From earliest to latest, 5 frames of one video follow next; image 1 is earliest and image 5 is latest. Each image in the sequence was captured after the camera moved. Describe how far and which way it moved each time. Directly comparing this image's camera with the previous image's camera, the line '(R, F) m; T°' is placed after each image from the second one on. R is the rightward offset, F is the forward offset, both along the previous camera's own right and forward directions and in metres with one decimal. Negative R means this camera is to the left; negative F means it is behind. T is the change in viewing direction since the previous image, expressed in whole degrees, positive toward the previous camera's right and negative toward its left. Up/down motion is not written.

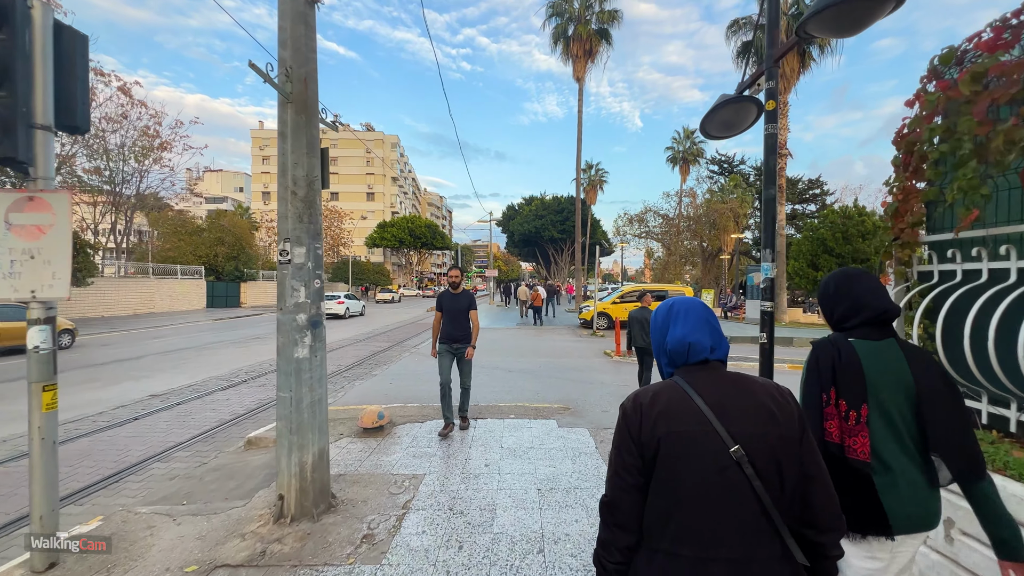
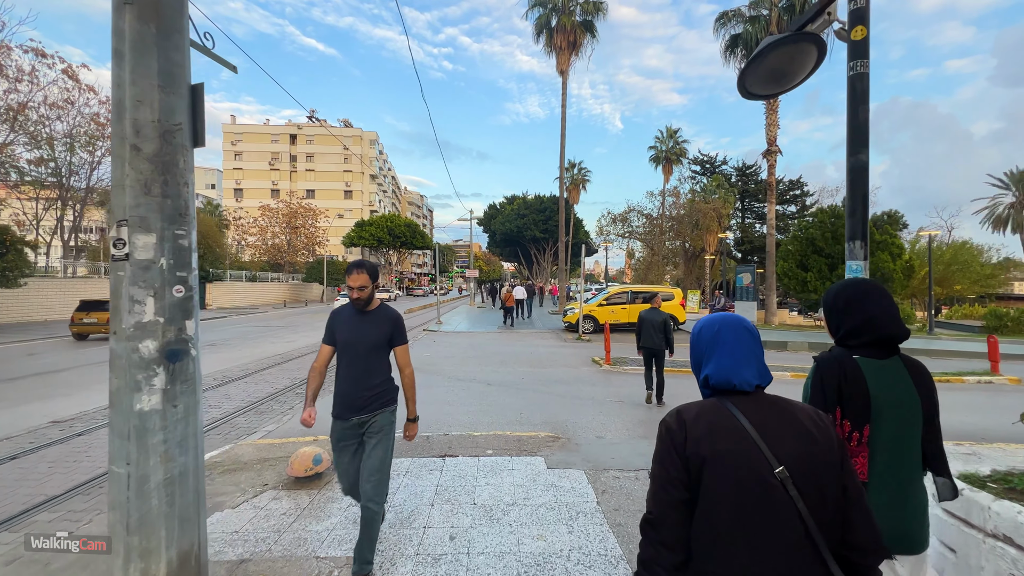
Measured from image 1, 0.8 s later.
(0.0, +1.1) m; +2°
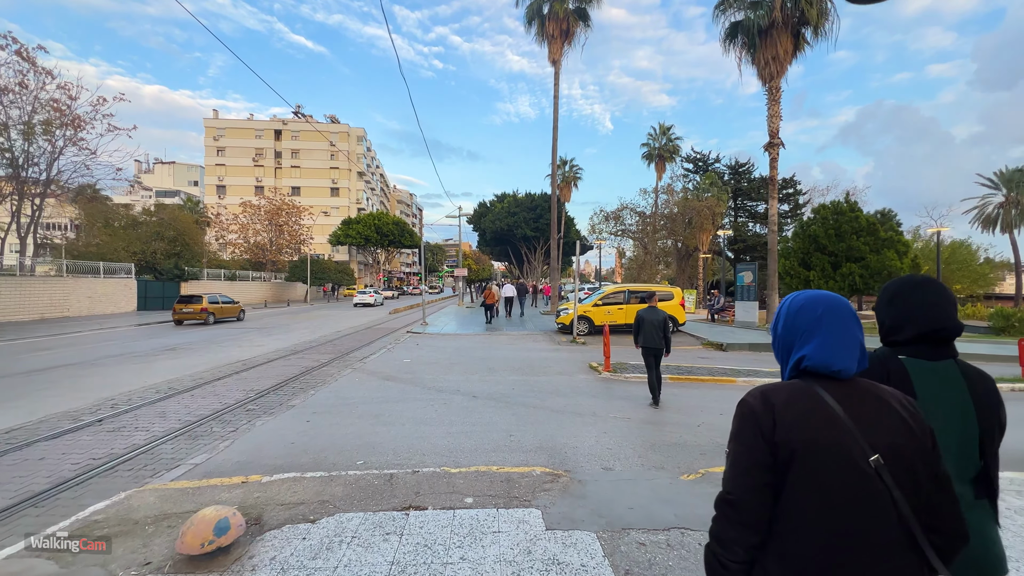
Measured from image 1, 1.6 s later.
(0.0, +1.2) m; +1°
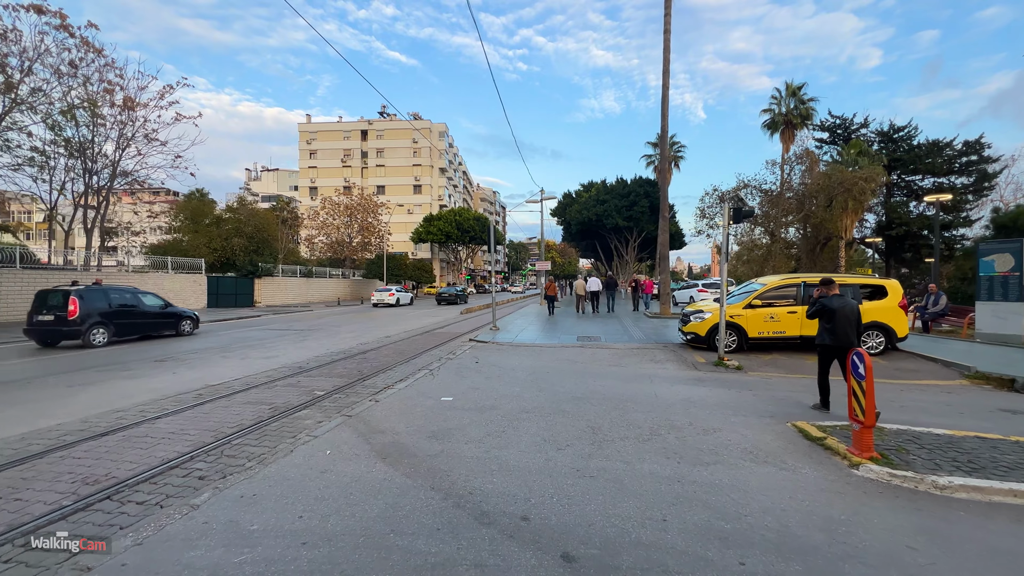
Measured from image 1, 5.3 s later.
(-0.5, +5.2) m; -11°
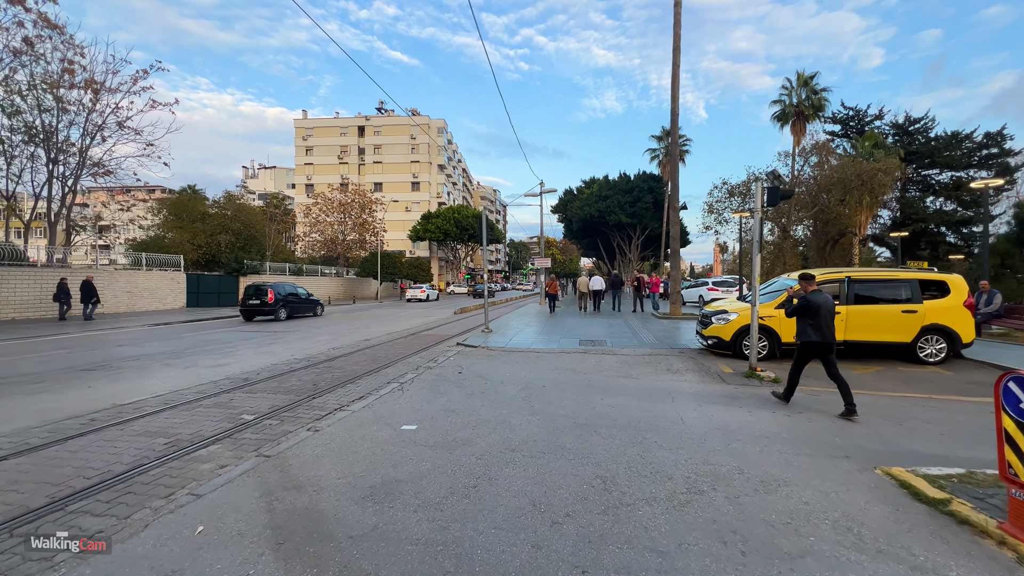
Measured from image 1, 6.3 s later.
(+0.2, +1.7) m; 0°
